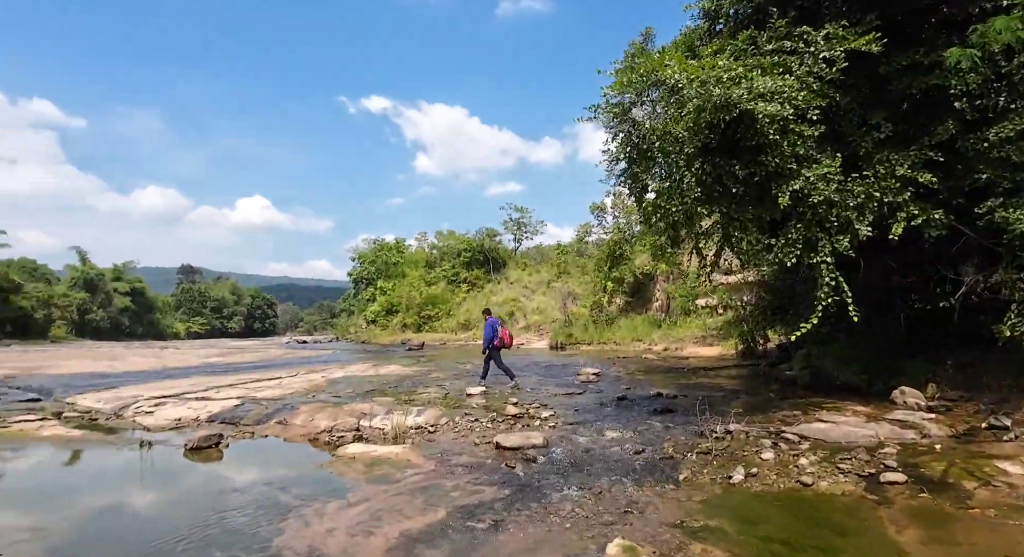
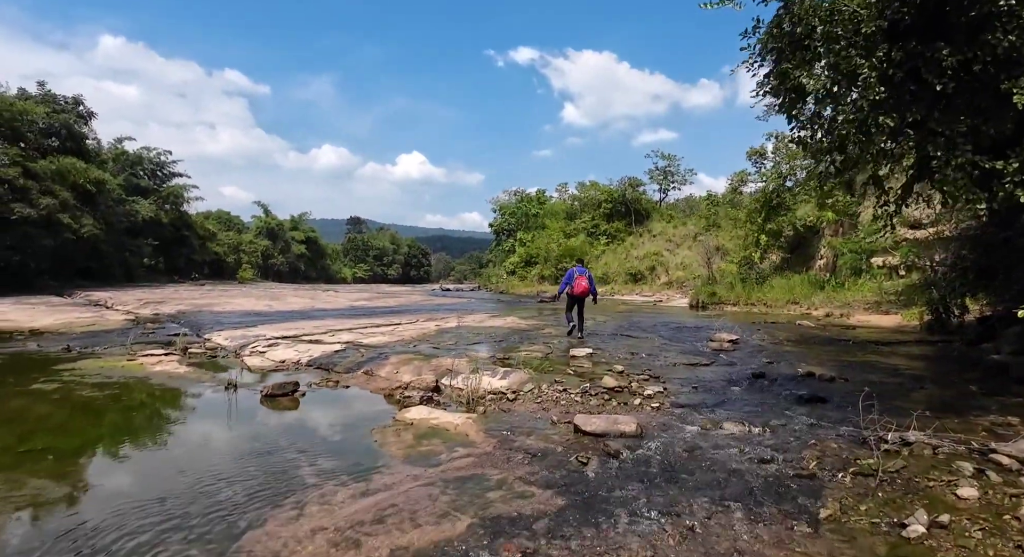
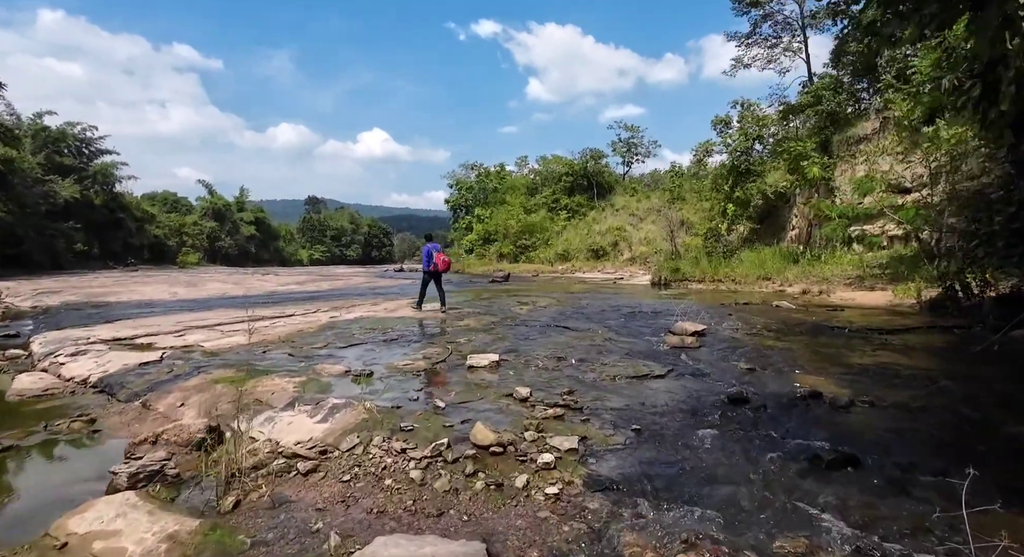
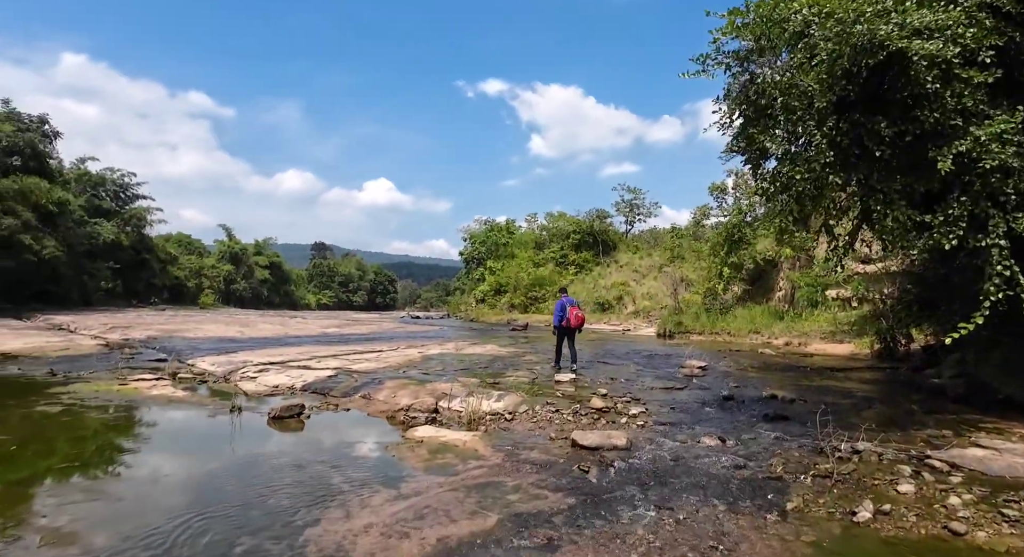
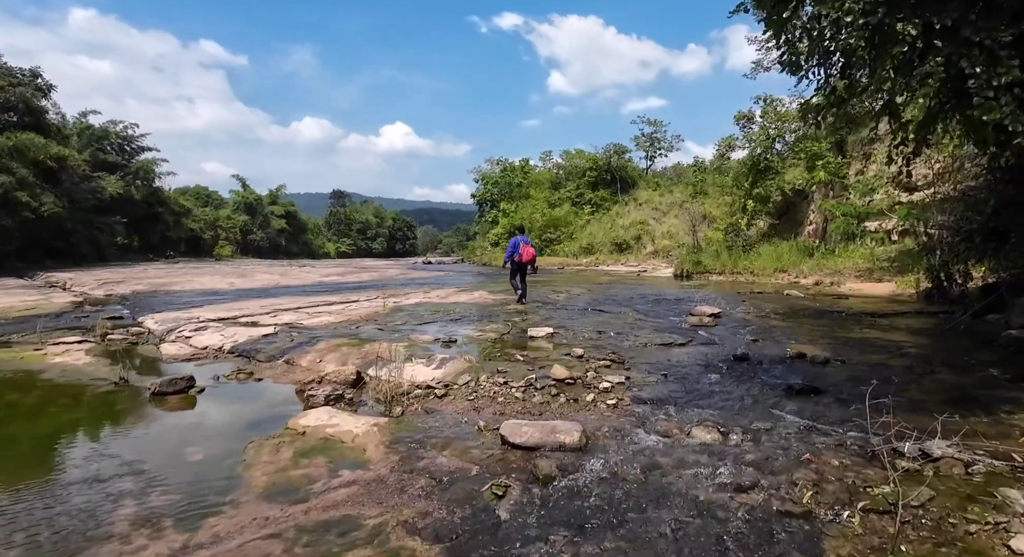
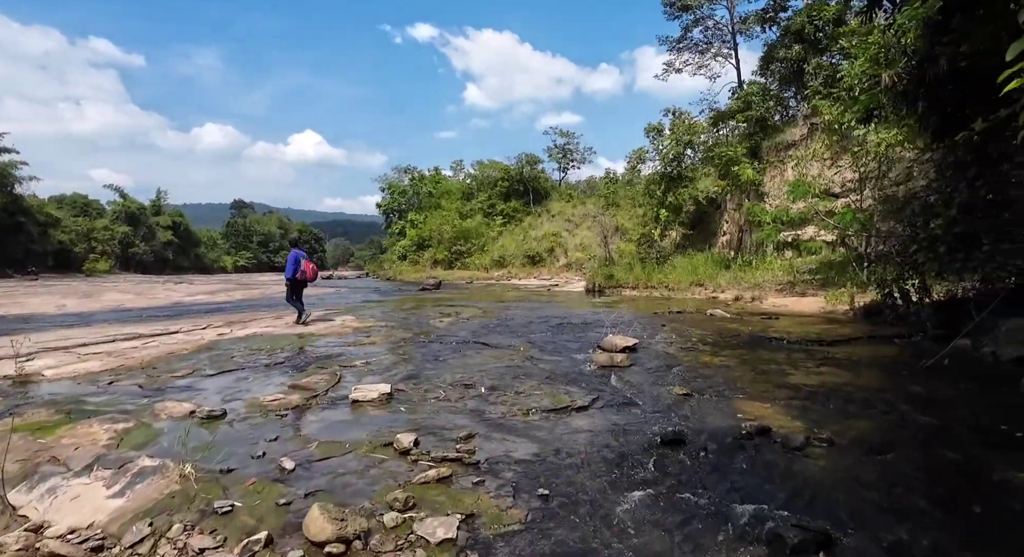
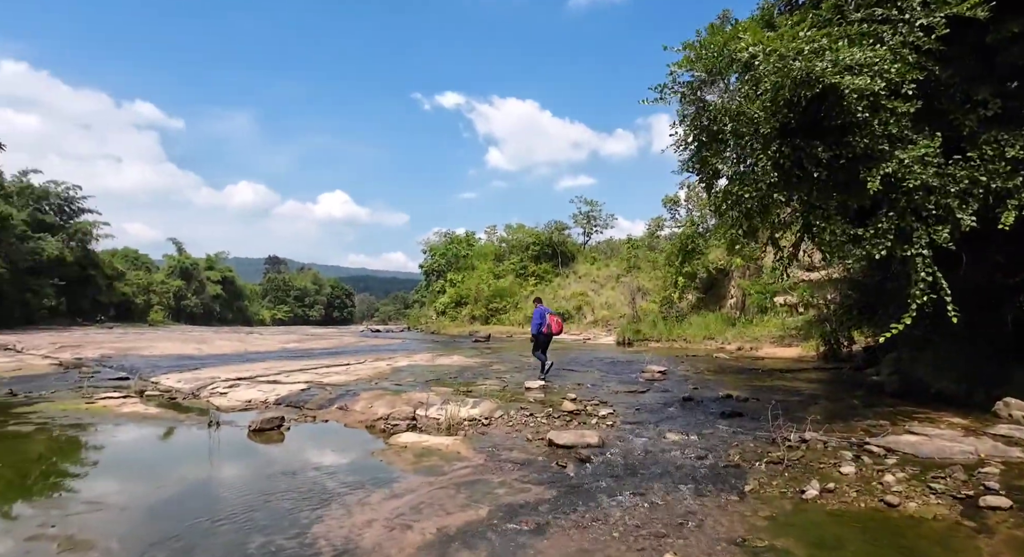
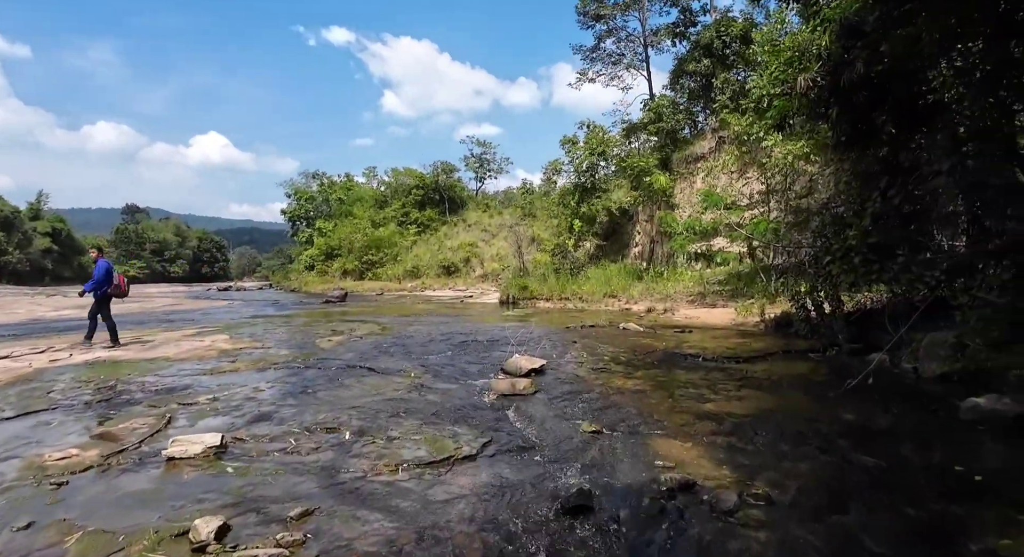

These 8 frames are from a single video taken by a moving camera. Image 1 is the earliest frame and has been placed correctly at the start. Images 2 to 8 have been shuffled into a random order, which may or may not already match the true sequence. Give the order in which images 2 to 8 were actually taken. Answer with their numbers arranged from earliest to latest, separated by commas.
7, 4, 2, 5, 3, 6, 8
